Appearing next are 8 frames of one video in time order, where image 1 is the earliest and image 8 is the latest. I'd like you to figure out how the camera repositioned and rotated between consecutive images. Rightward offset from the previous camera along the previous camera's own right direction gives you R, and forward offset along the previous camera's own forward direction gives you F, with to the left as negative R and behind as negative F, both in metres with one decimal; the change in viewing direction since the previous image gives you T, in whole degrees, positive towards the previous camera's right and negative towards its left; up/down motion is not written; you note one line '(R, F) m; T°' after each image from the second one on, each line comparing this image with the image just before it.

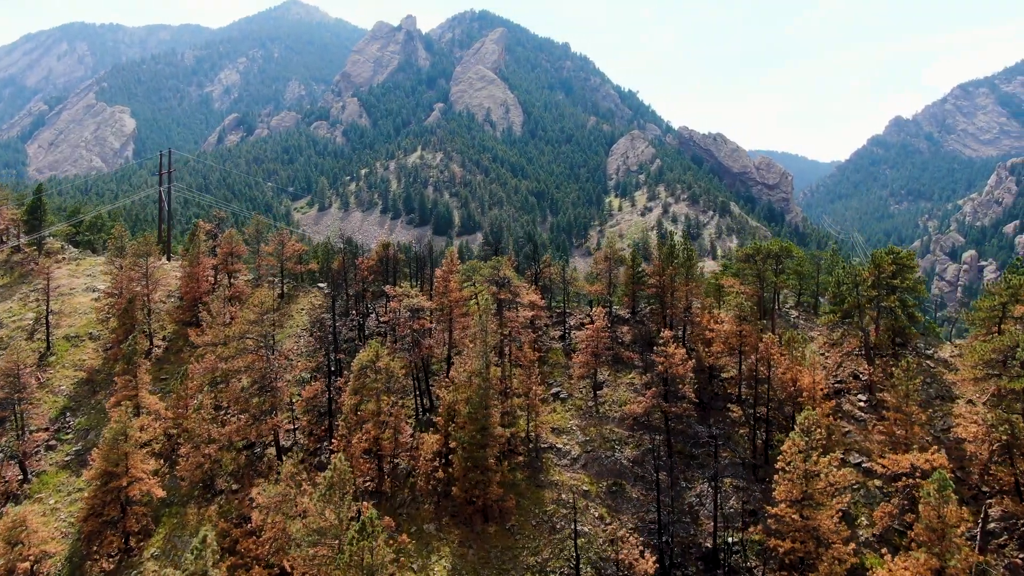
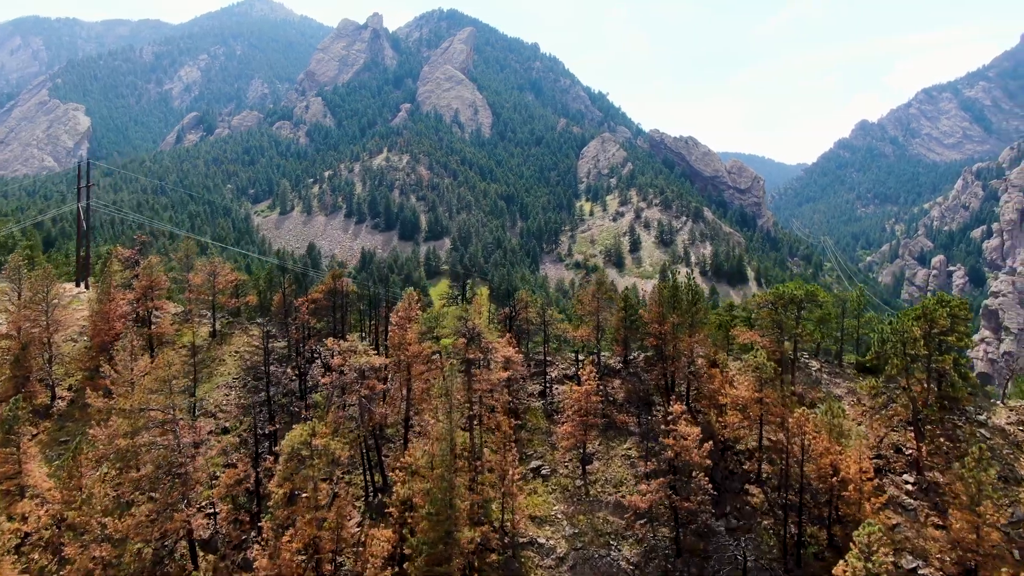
(-0.1, +5.9) m; +2°
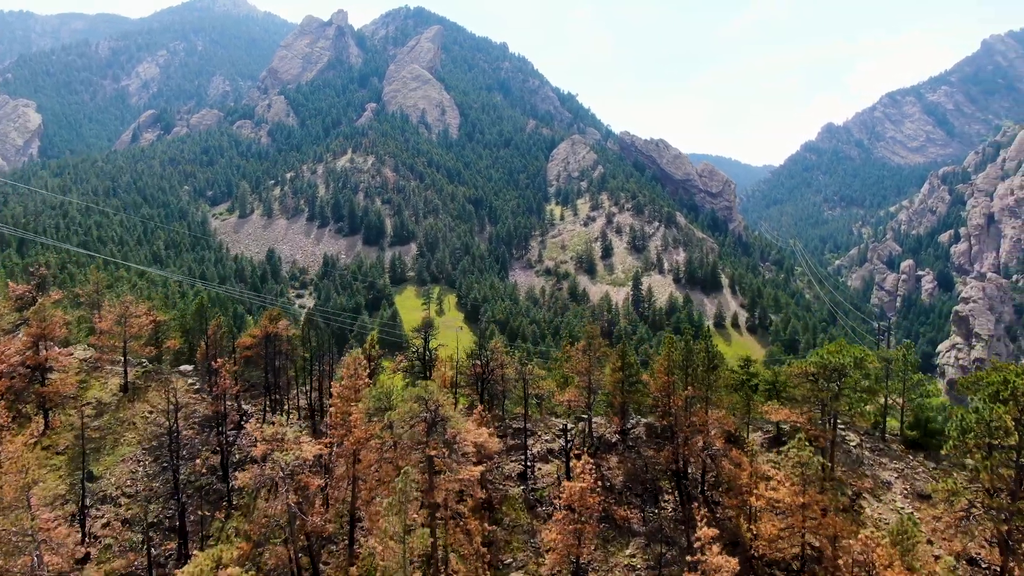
(-0.2, +5.8) m; +2°
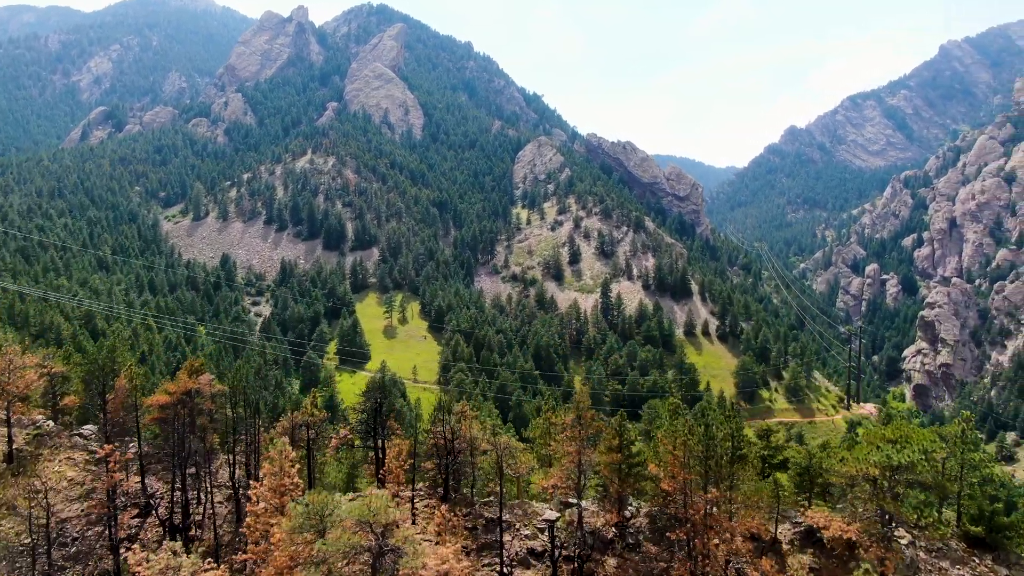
(-0.2, +5.1) m; +3°
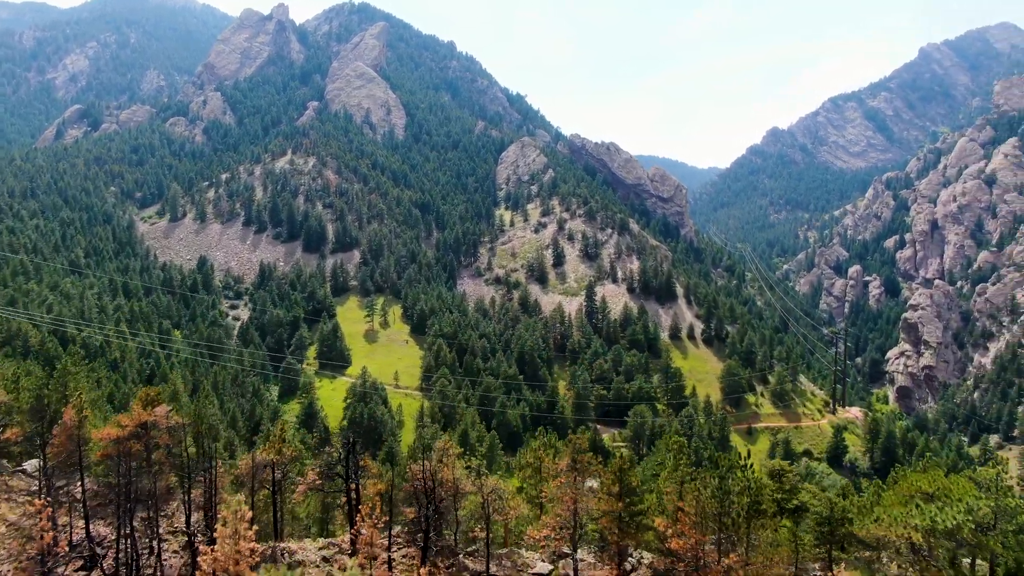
(-0.1, +2.2) m; +1°
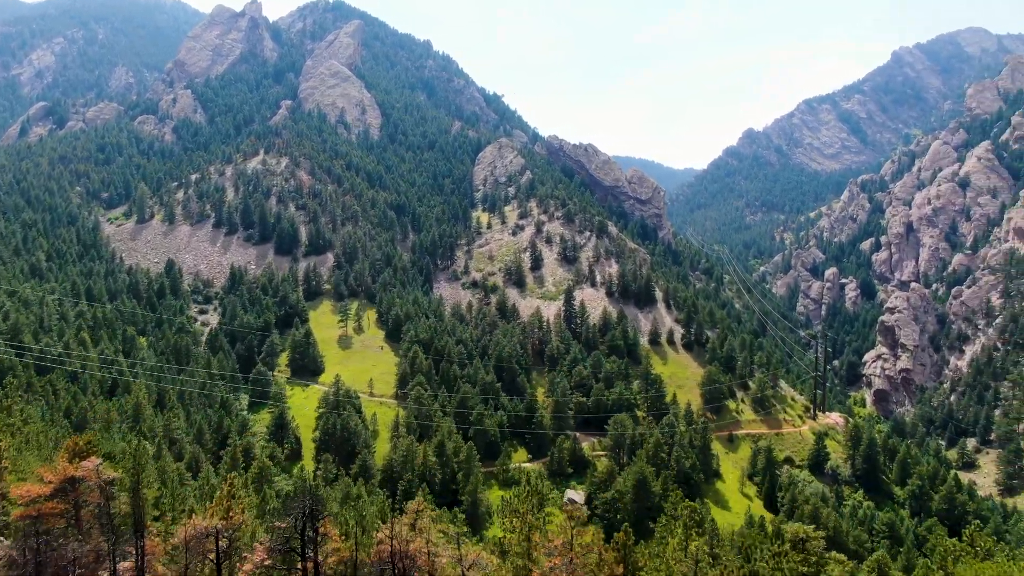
(-0.2, +2.9) m; +2°
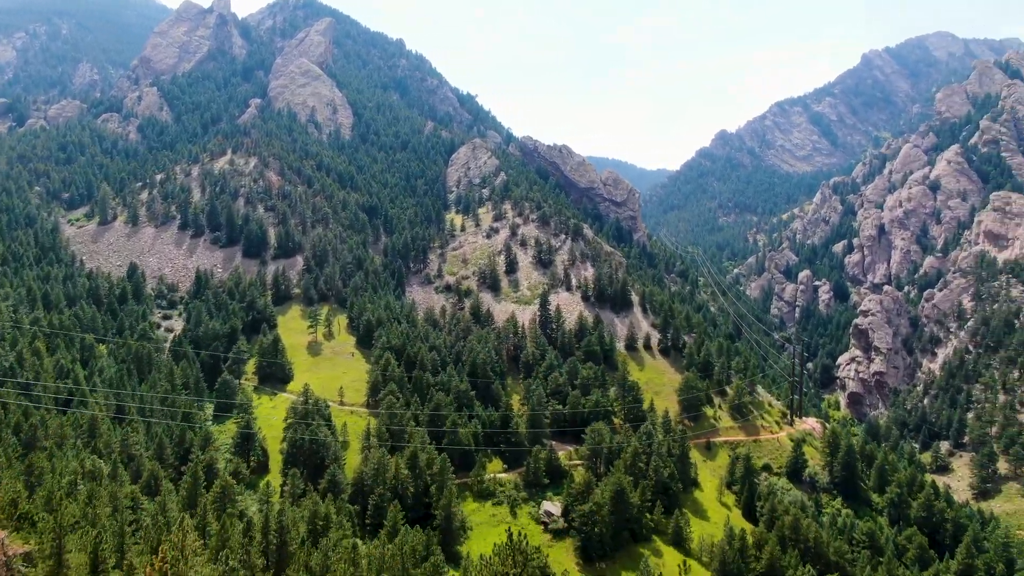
(-0.1, +2.9) m; +2°
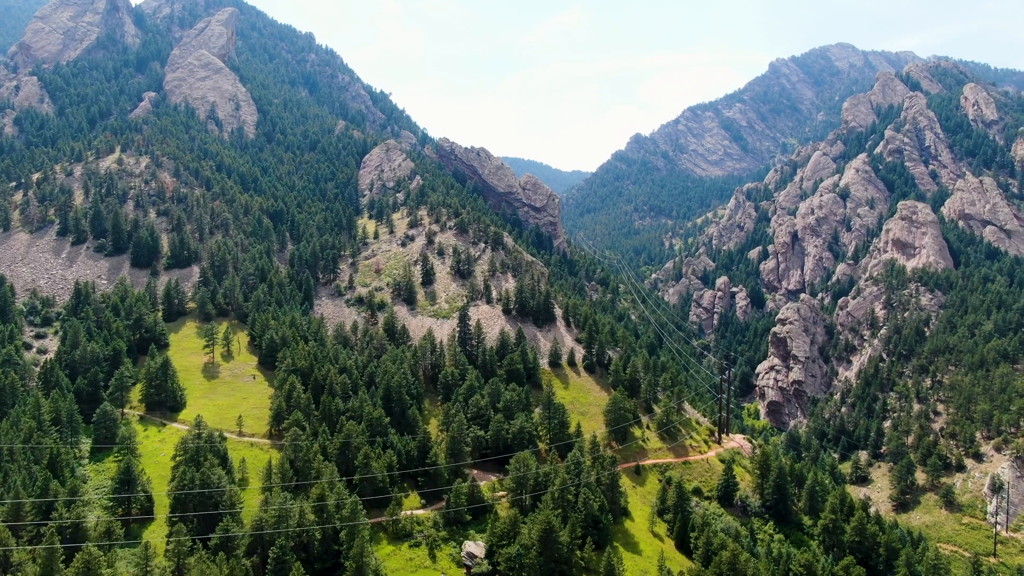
(-0.4, +8.7) m; +6°
